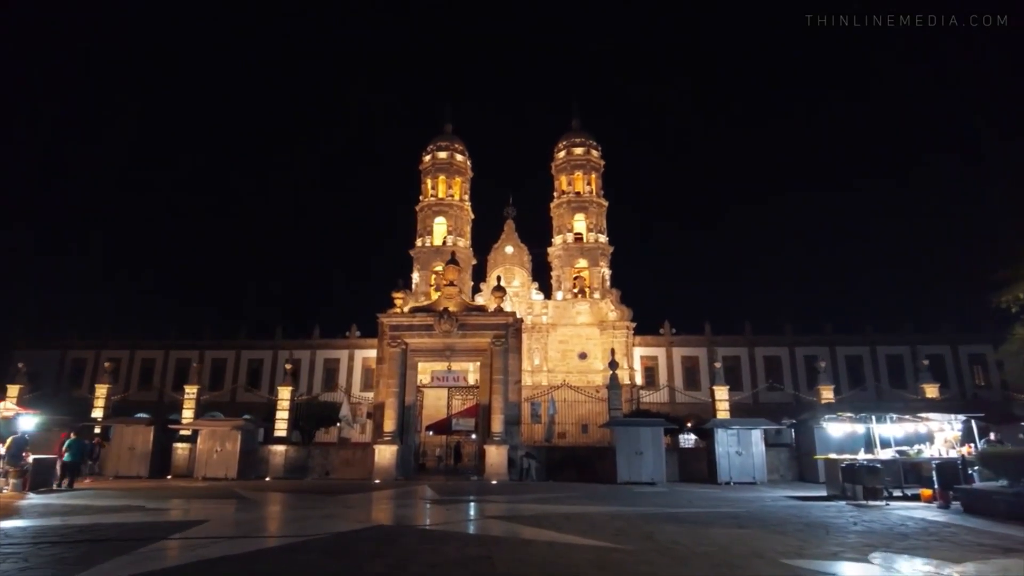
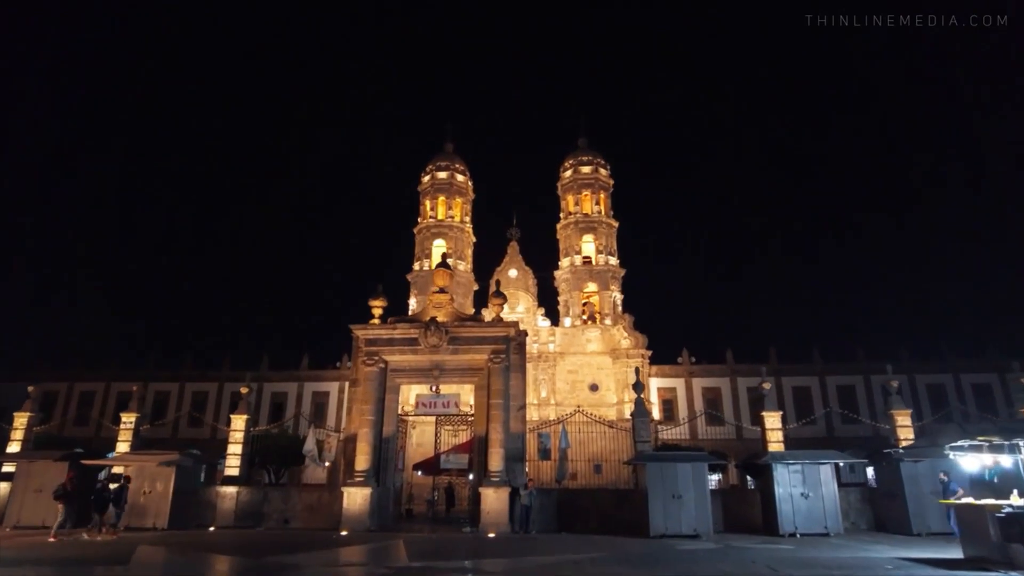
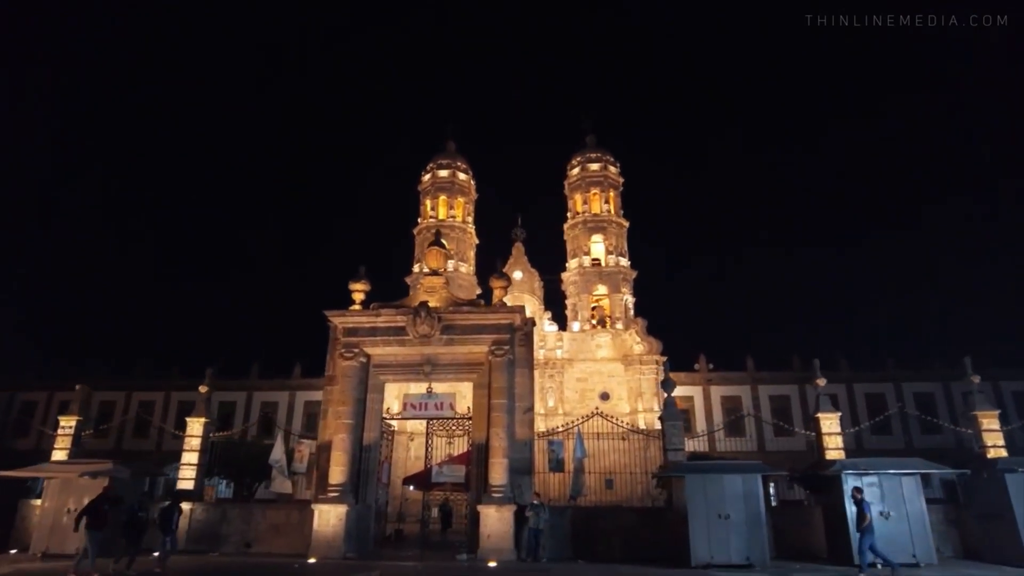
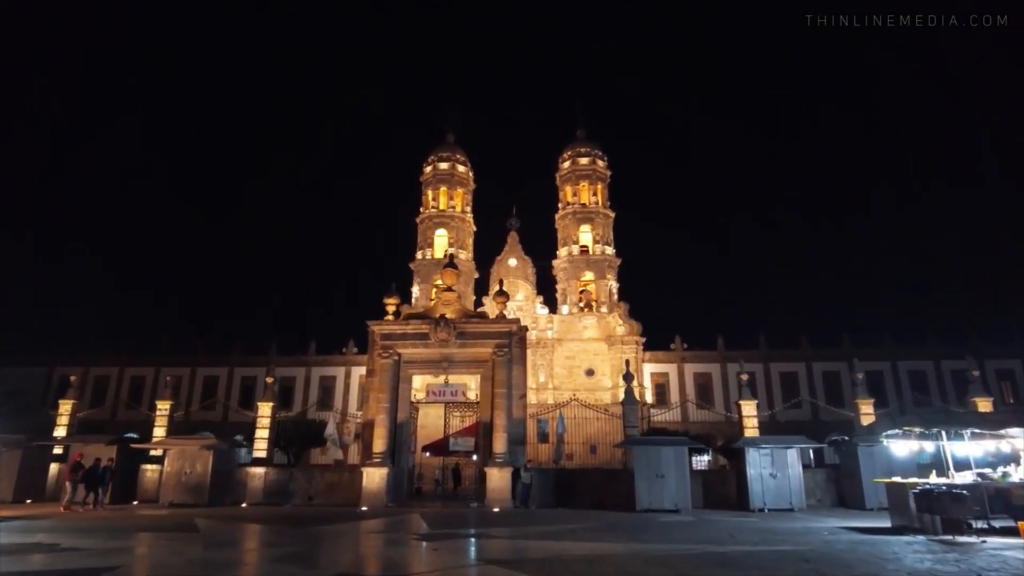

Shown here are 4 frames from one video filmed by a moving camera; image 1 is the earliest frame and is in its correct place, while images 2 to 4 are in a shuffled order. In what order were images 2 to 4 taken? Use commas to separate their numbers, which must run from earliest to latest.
4, 2, 3
